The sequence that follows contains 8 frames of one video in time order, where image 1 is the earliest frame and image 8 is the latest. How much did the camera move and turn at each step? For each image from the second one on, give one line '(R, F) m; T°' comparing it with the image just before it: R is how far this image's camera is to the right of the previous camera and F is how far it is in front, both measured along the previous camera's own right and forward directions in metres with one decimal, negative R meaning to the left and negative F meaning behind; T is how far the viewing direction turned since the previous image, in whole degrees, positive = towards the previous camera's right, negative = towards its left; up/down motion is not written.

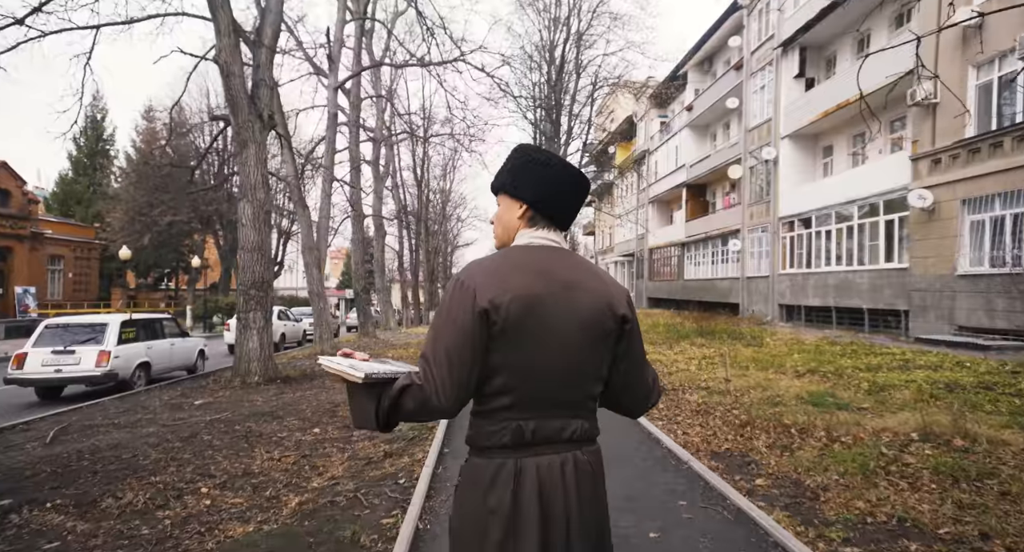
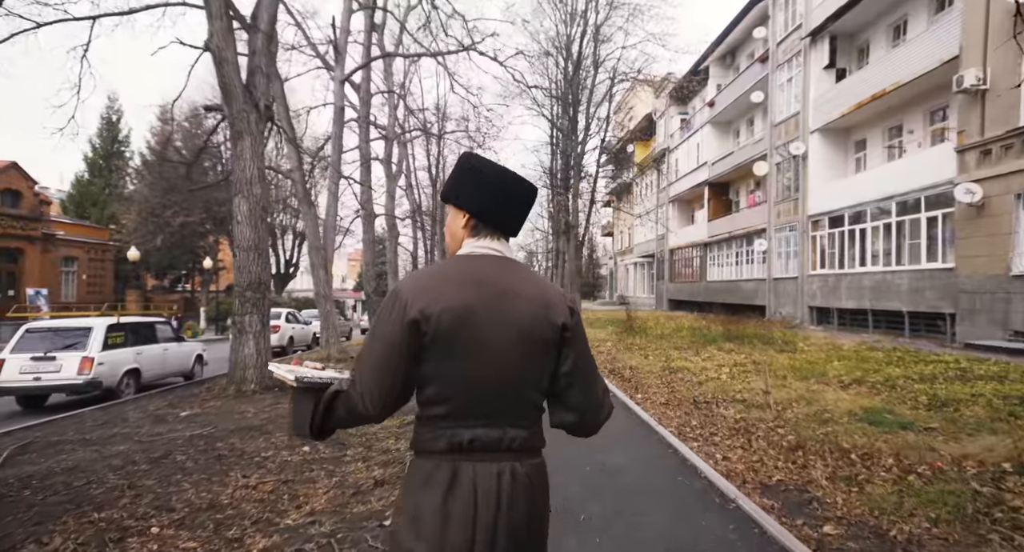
(+0.1, +0.9) m; -2°
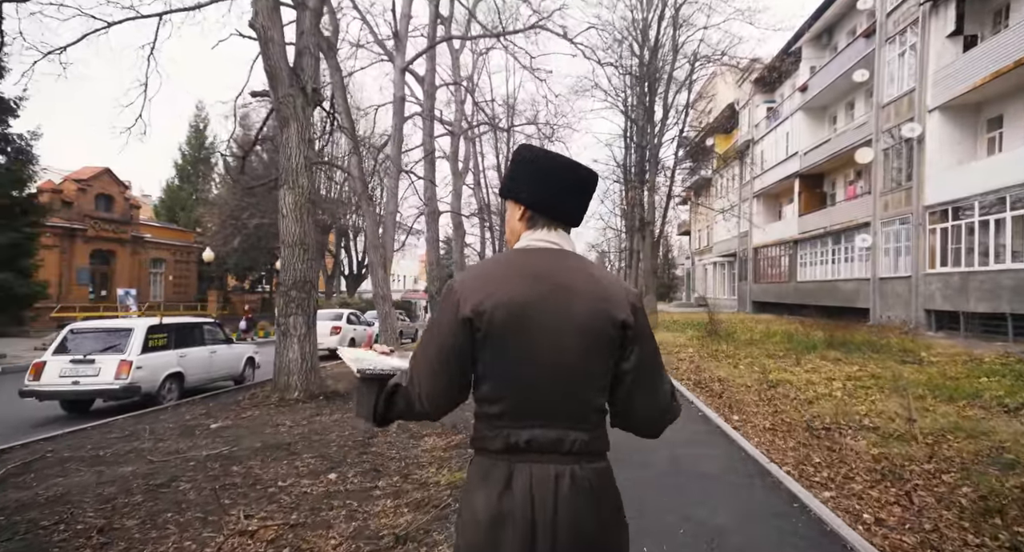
(0.0, +1.3) m; -7°
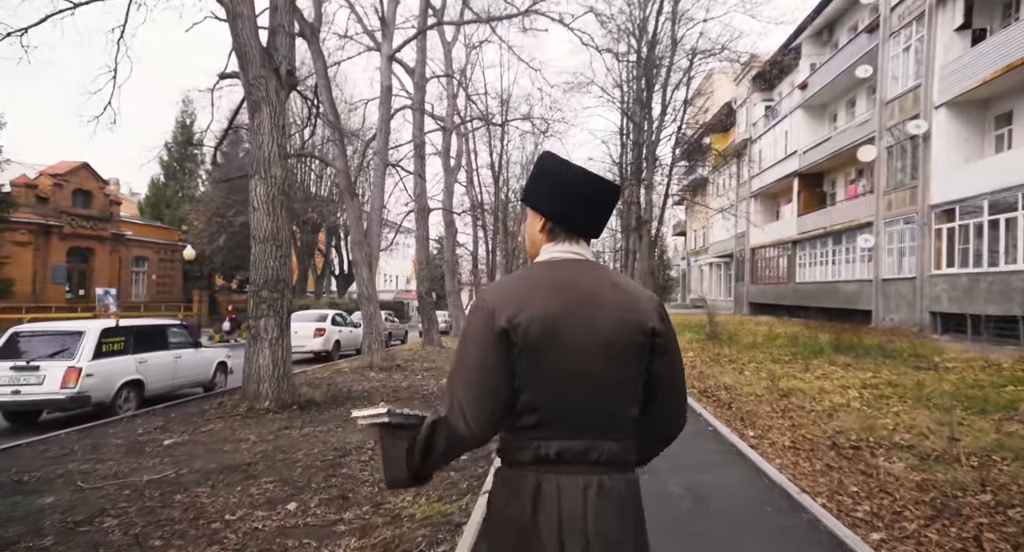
(0.0, +0.8) m; +1°
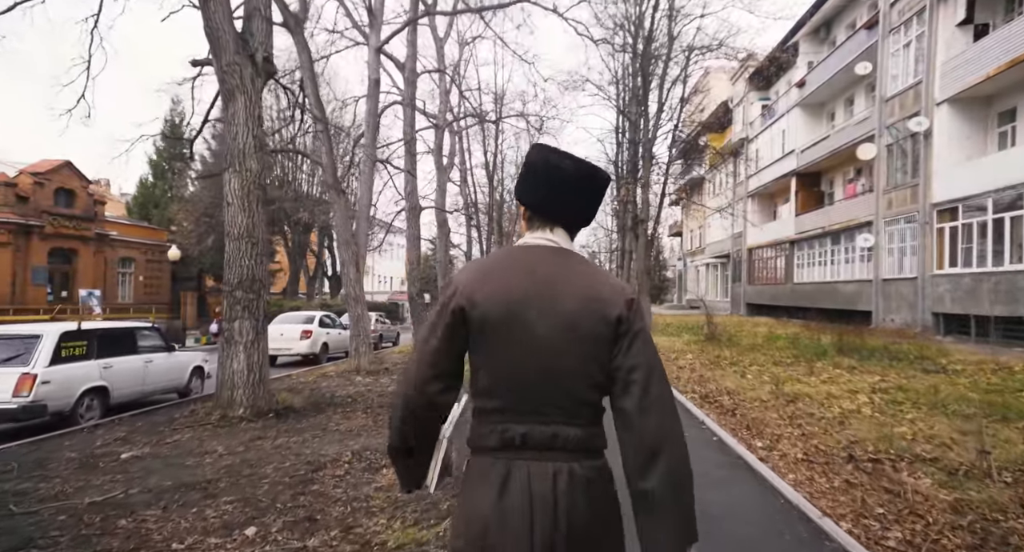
(+0.1, +0.5) m; 0°
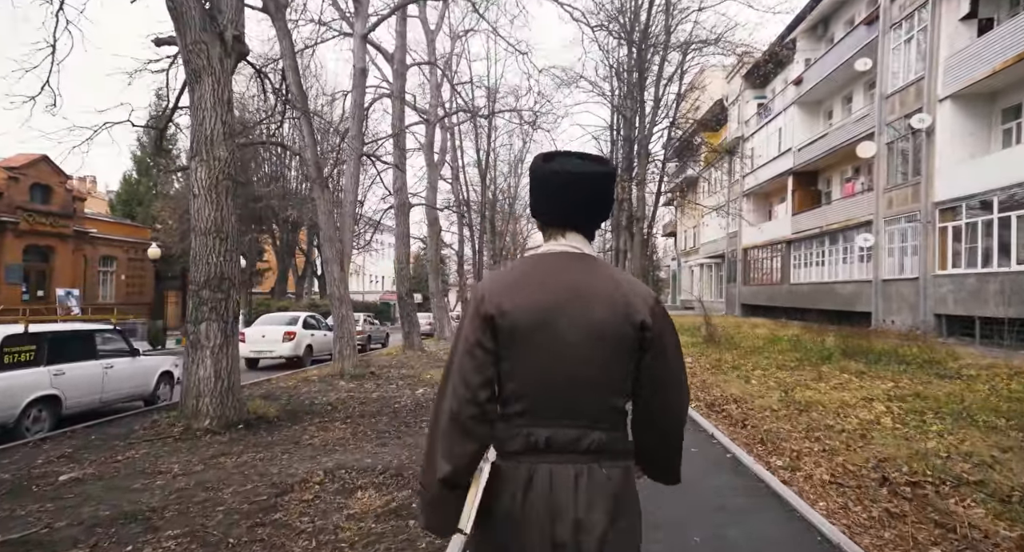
(0.0, +0.7) m; +1°
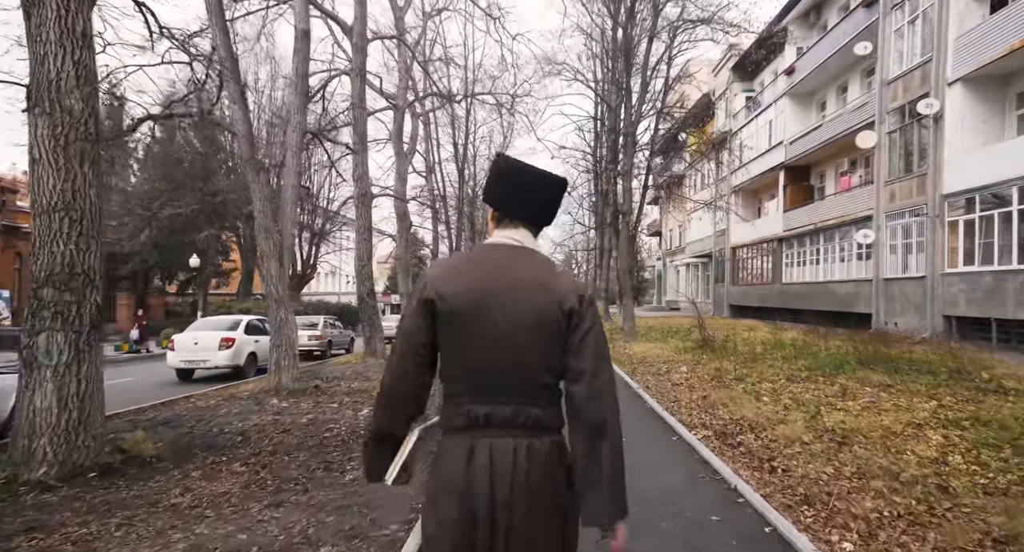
(+0.3, +1.9) m; +2°
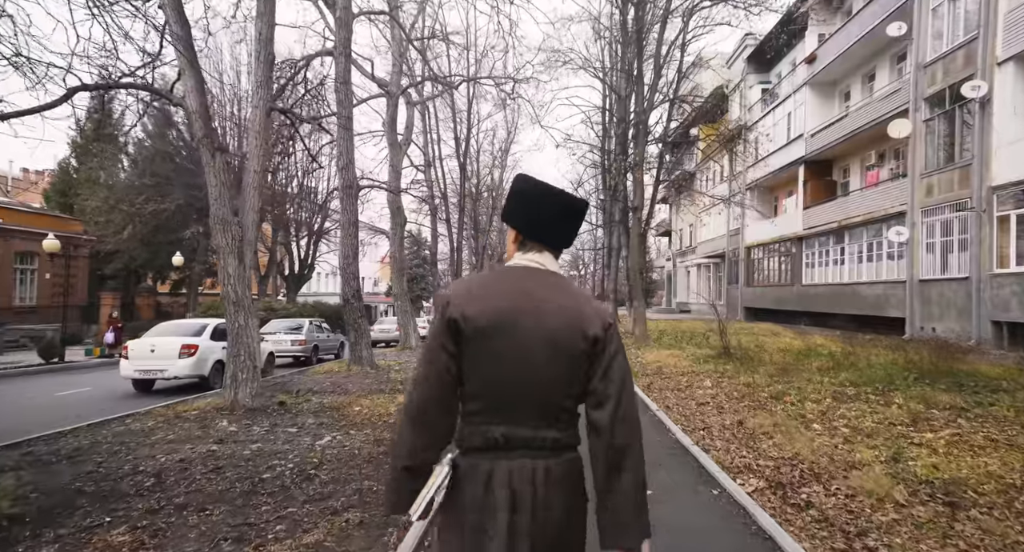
(+0.2, +1.7) m; -1°
